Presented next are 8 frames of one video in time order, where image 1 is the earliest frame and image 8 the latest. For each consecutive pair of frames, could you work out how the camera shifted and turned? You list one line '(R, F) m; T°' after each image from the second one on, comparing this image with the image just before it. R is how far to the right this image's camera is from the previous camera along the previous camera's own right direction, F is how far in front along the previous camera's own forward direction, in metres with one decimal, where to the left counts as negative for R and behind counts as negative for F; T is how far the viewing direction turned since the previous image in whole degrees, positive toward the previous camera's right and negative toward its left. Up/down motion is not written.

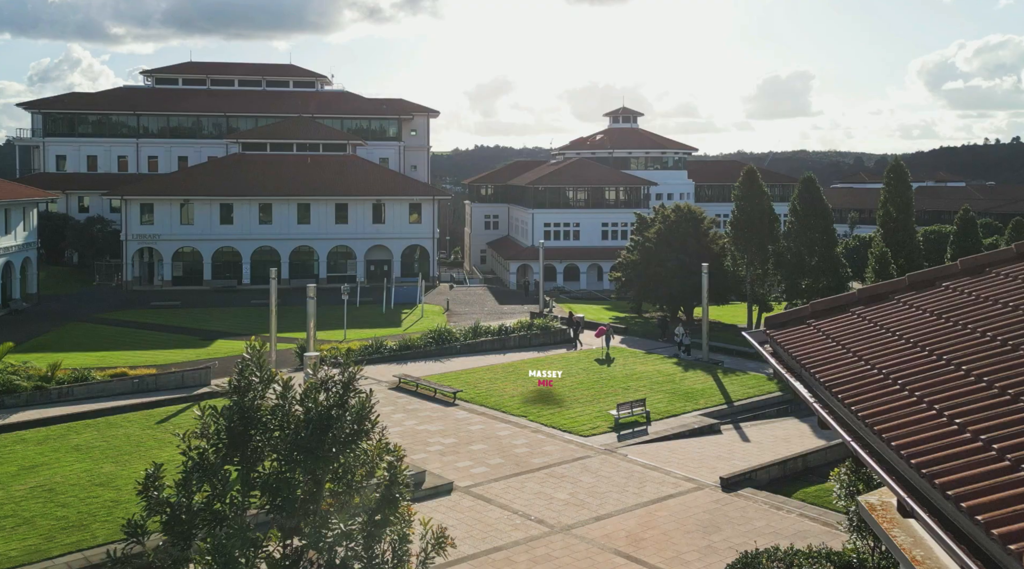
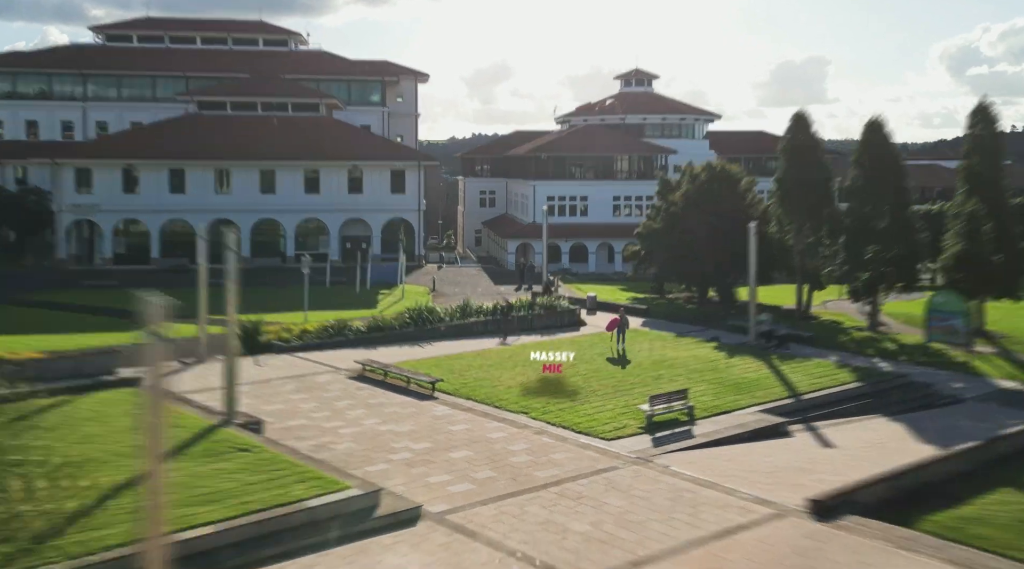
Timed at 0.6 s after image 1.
(+0.2, +10.6) m; 0°
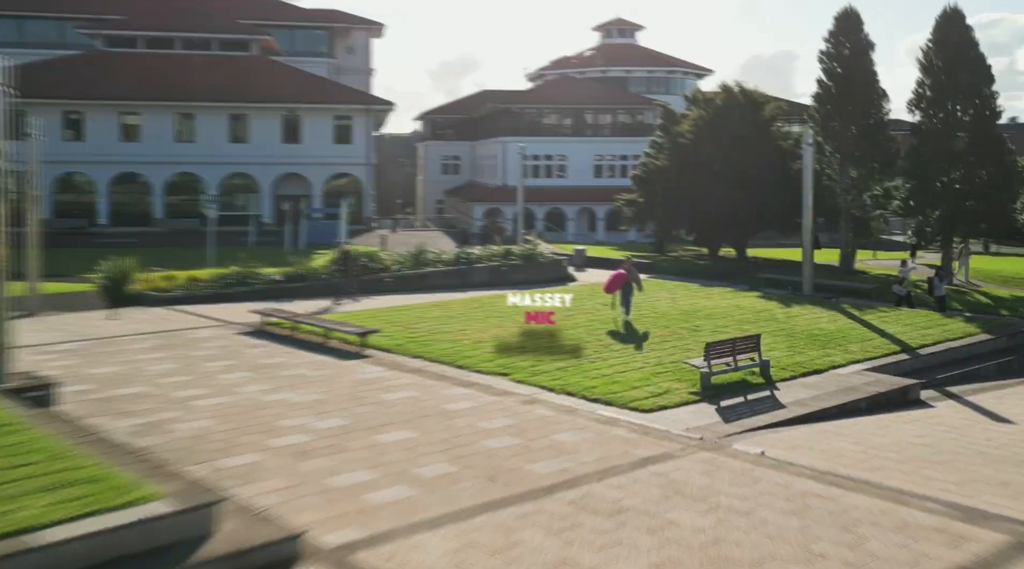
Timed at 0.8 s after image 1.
(-0.1, +11.7) m; +2°
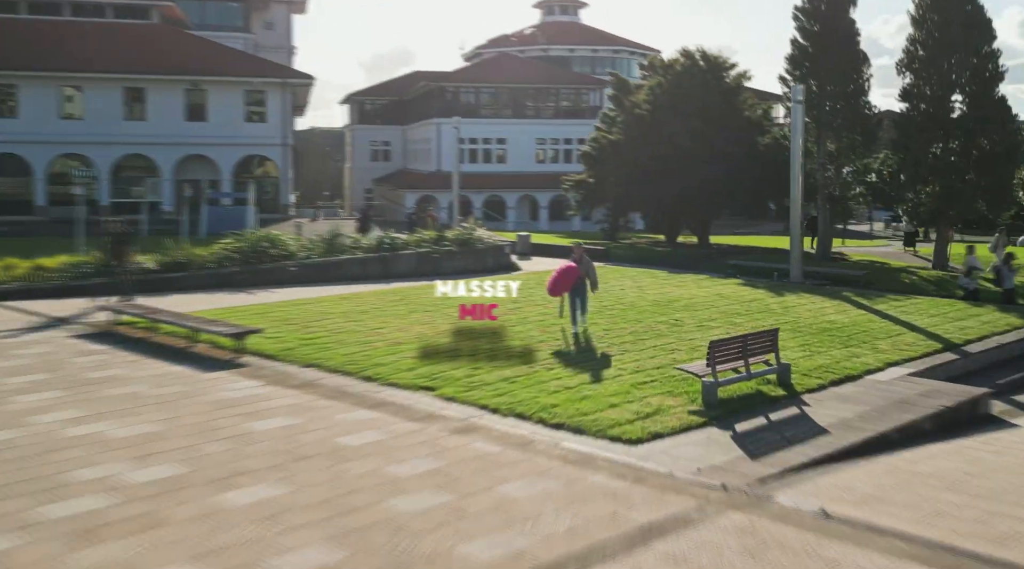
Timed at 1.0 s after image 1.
(+0.2, +5.7) m; +4°
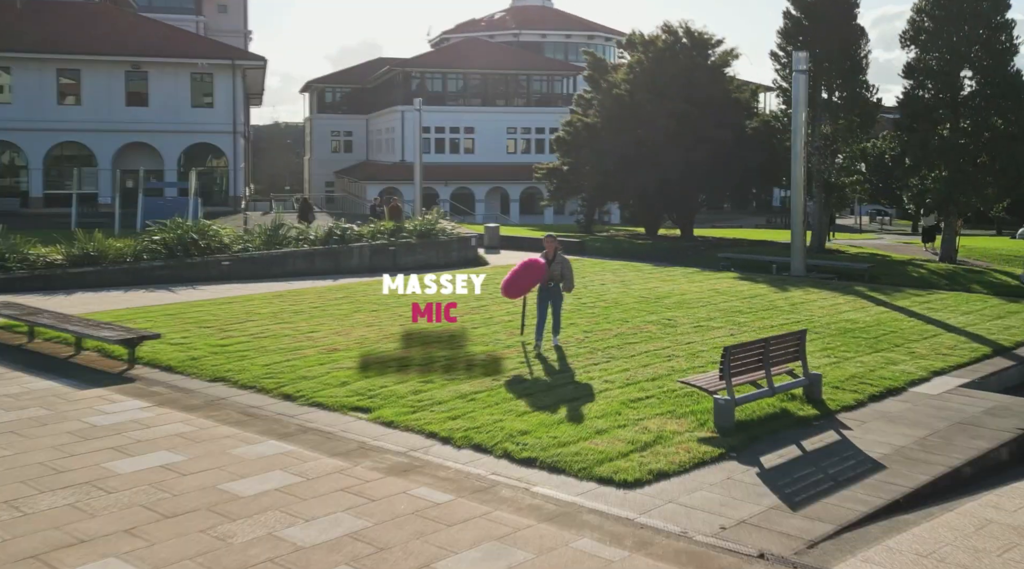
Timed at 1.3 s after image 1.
(+0.2, +3.2) m; +2°
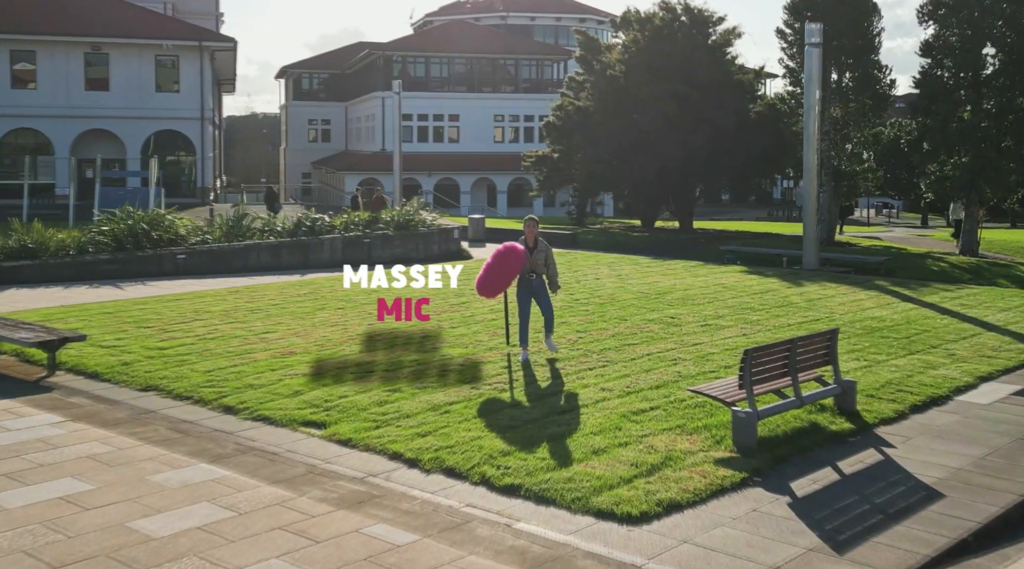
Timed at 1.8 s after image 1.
(+0.1, +1.8) m; +1°
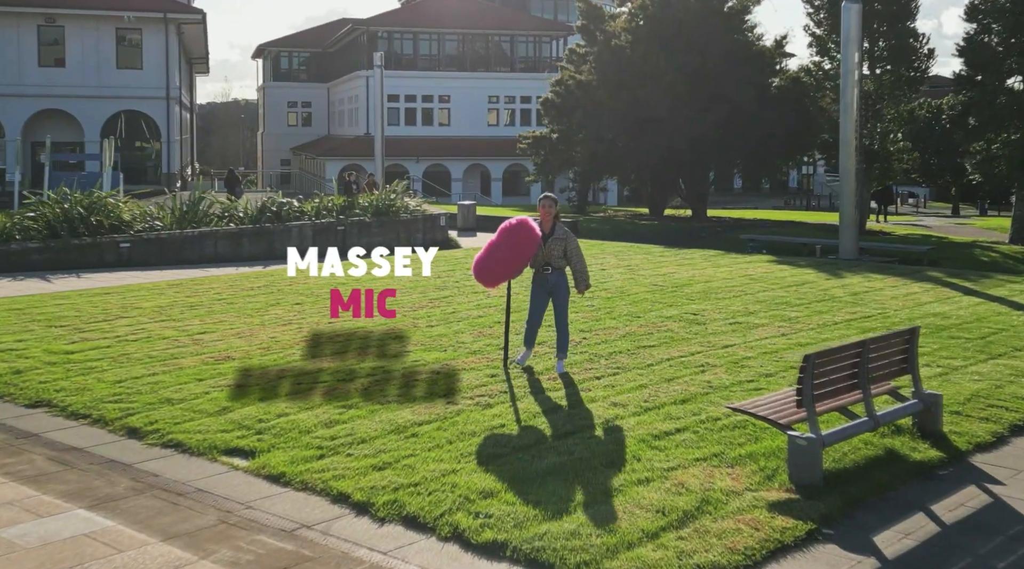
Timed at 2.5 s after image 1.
(+0.1, +2.3) m; 0°
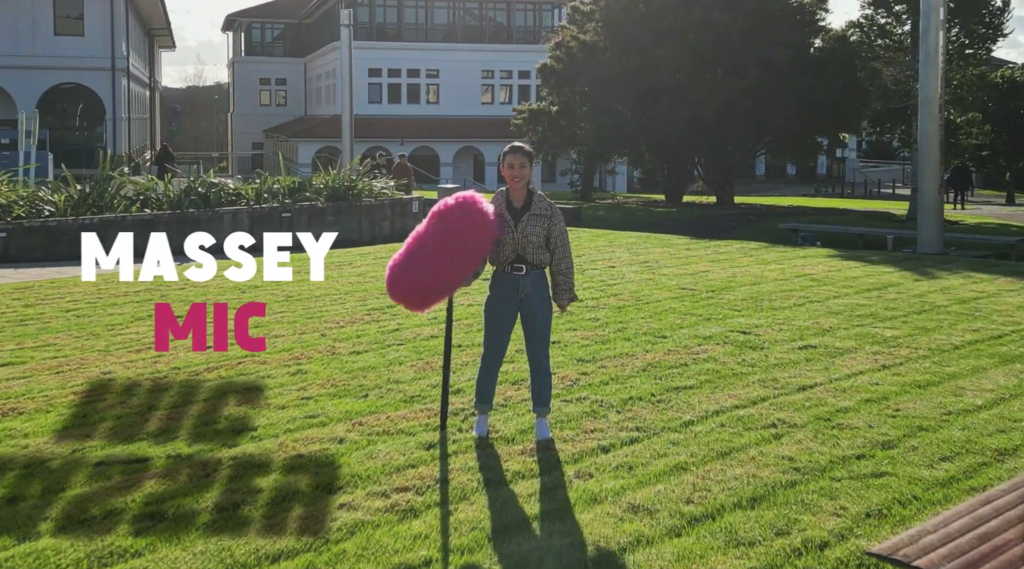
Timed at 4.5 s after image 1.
(+0.4, +3.7) m; 0°
